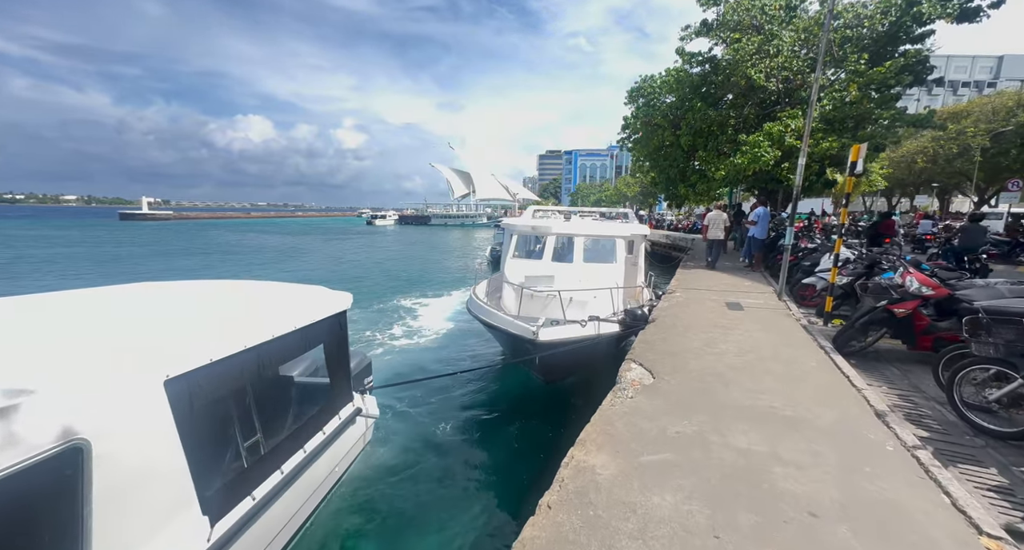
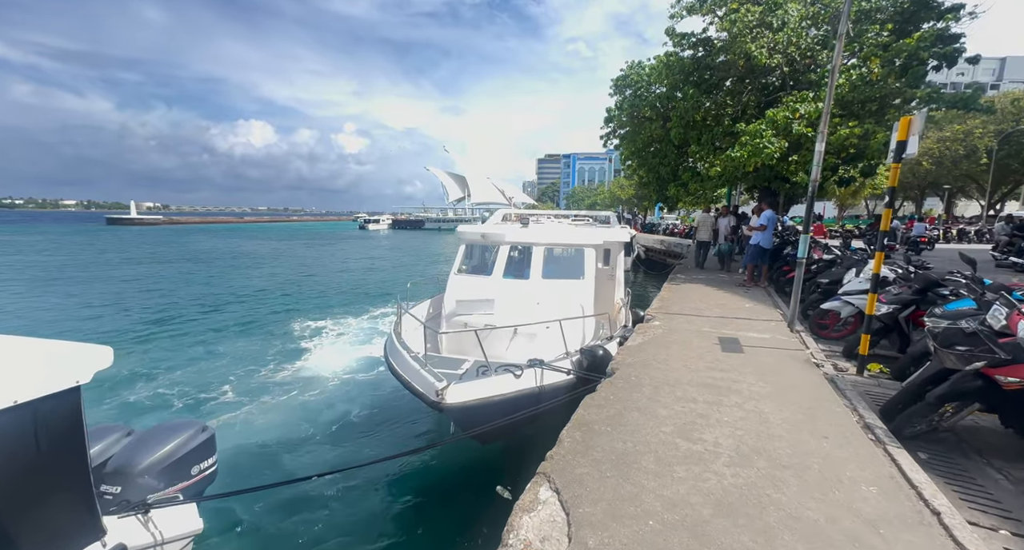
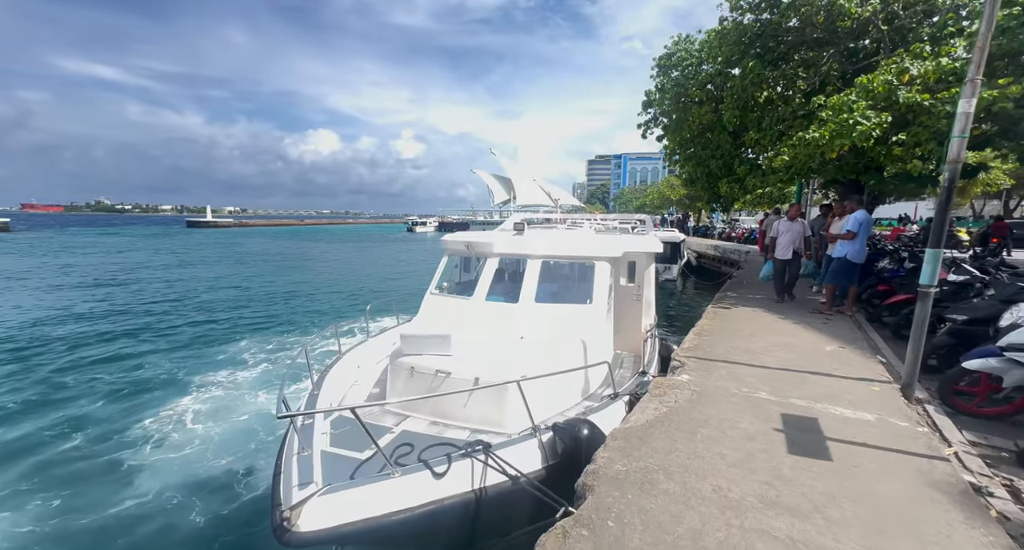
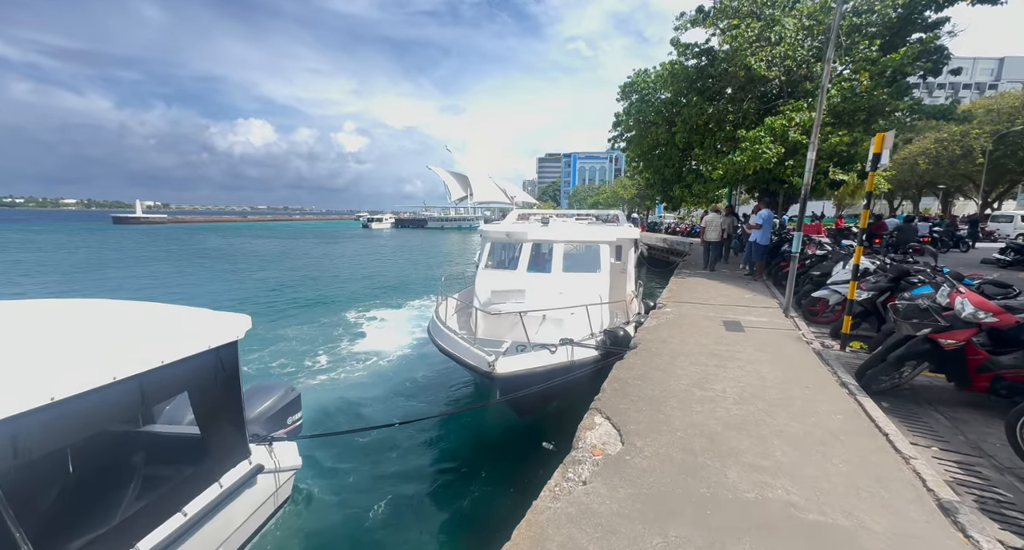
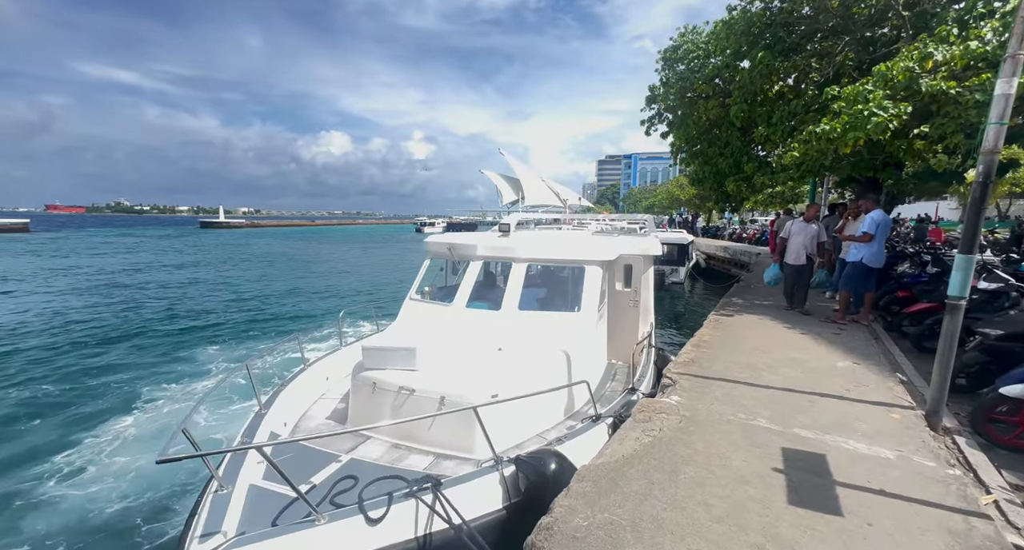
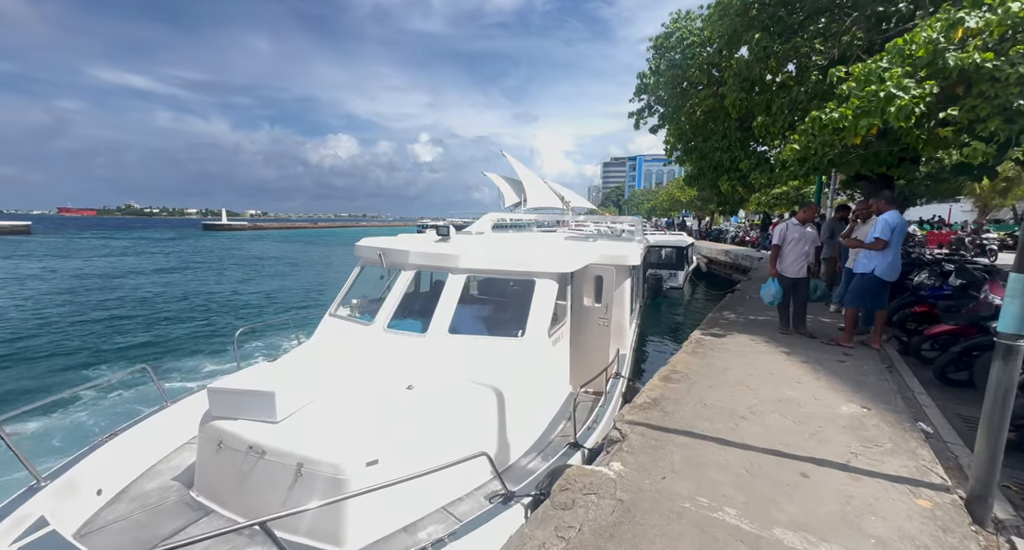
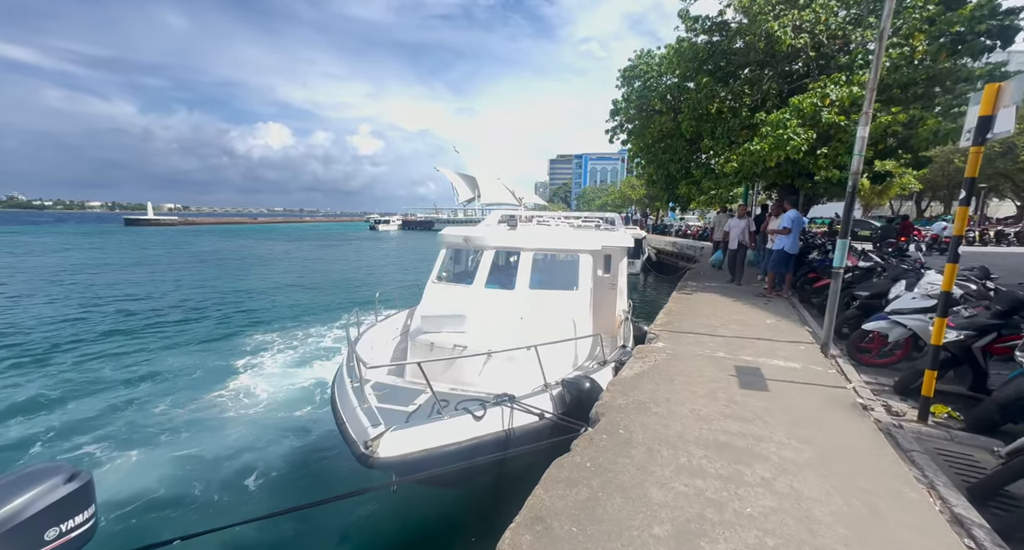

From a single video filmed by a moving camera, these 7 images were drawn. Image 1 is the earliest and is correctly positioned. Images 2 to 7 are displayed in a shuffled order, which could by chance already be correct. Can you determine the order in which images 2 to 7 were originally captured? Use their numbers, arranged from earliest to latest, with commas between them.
4, 2, 7, 3, 5, 6
